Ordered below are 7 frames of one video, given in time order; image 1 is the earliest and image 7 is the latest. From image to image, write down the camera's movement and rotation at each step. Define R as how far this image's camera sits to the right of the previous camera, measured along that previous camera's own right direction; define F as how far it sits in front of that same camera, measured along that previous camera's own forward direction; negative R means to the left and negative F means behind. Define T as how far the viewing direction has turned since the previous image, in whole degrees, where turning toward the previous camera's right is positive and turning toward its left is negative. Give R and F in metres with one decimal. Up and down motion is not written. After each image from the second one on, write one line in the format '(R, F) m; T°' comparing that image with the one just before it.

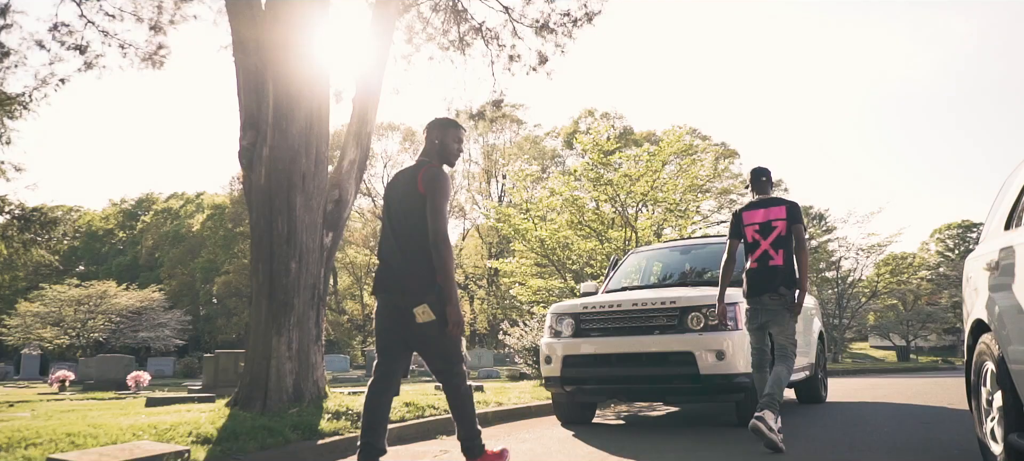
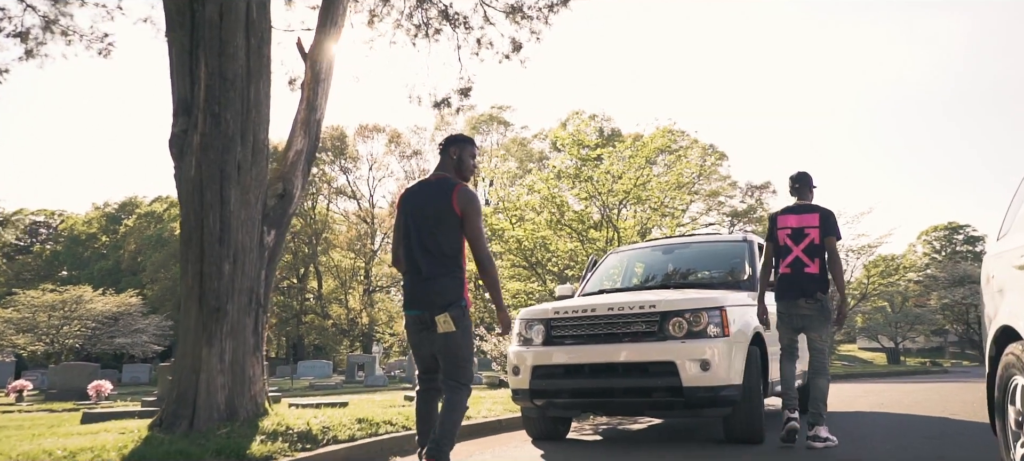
(+0.2, +0.8) m; +1°
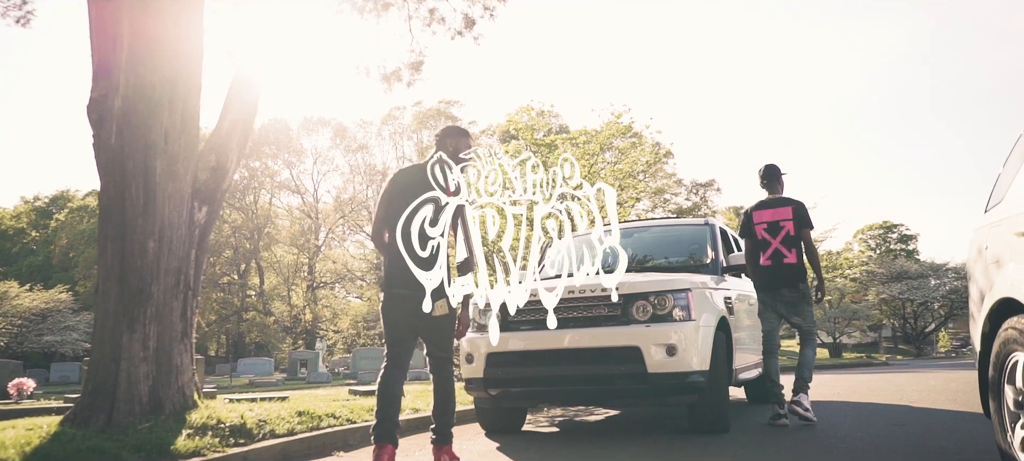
(-0.1, +0.5) m; +4°
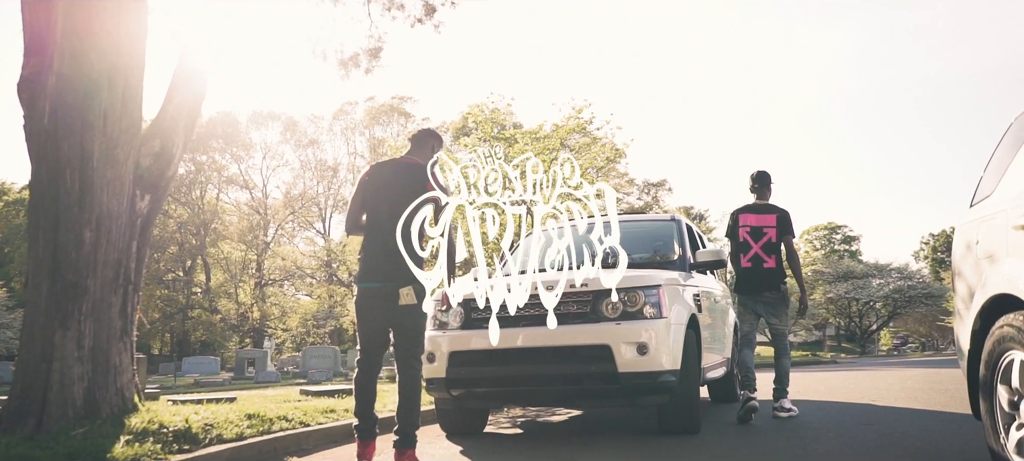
(-0.1, +0.3) m; +3°
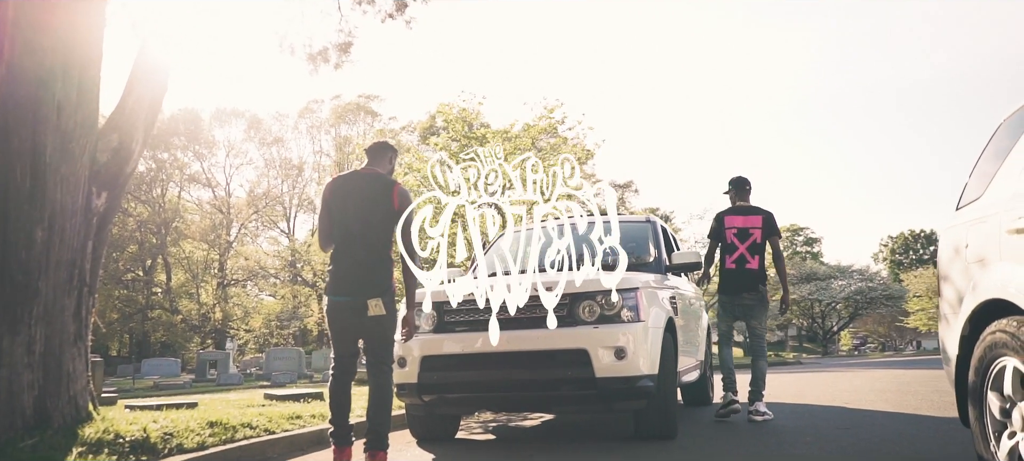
(-0.1, +0.2) m; +2°
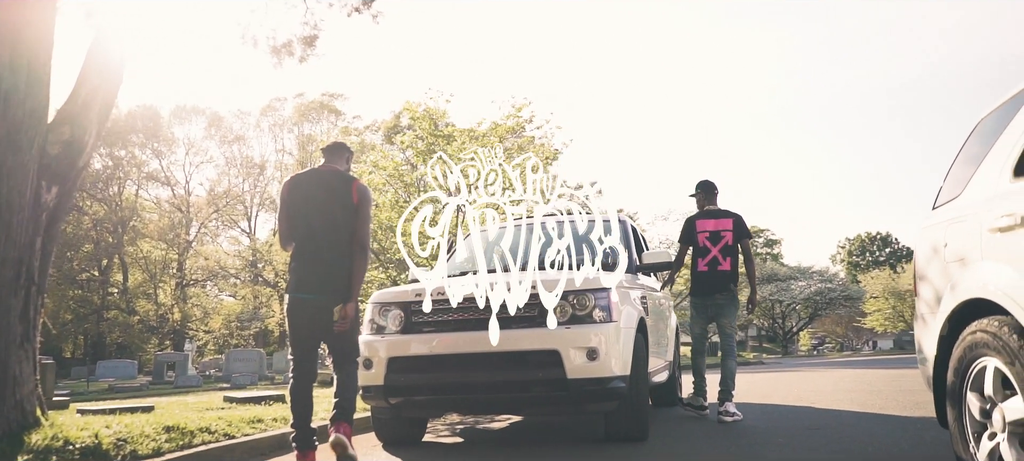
(0.0, +0.1) m; +3°
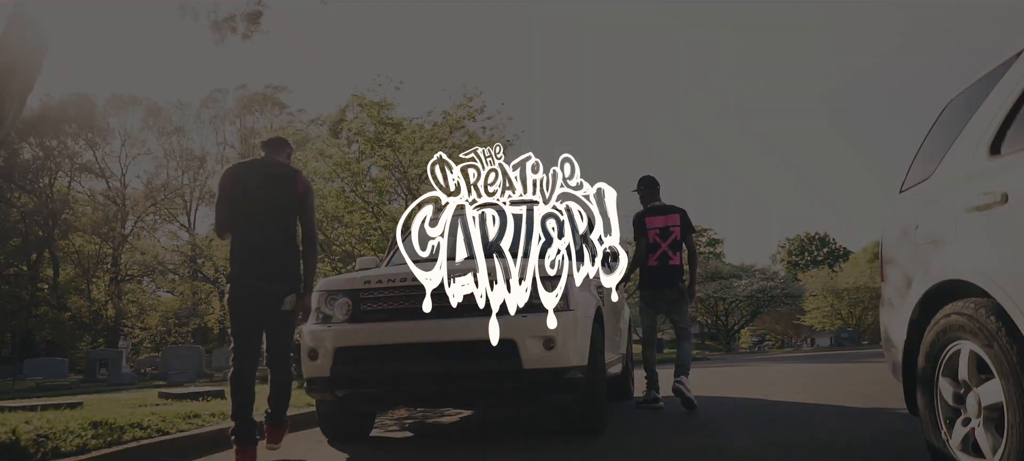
(-0.1, +0.2) m; +4°
